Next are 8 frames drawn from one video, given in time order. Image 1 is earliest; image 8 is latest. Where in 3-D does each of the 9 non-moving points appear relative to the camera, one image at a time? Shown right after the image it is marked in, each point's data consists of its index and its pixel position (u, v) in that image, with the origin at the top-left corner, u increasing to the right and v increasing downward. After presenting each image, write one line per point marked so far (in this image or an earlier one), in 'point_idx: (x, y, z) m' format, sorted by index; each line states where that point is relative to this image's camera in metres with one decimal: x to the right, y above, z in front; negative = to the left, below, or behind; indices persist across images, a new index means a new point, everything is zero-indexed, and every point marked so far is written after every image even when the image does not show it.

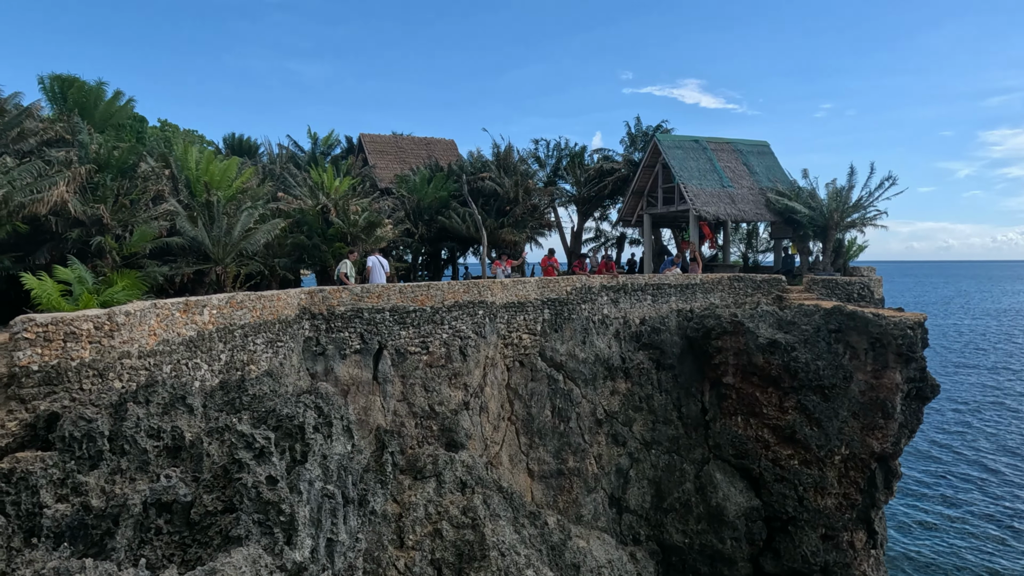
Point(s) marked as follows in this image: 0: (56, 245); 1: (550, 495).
0: (-7.2, +0.7, +11.6) m
1: (+0.8, -4.0, +14.4) m
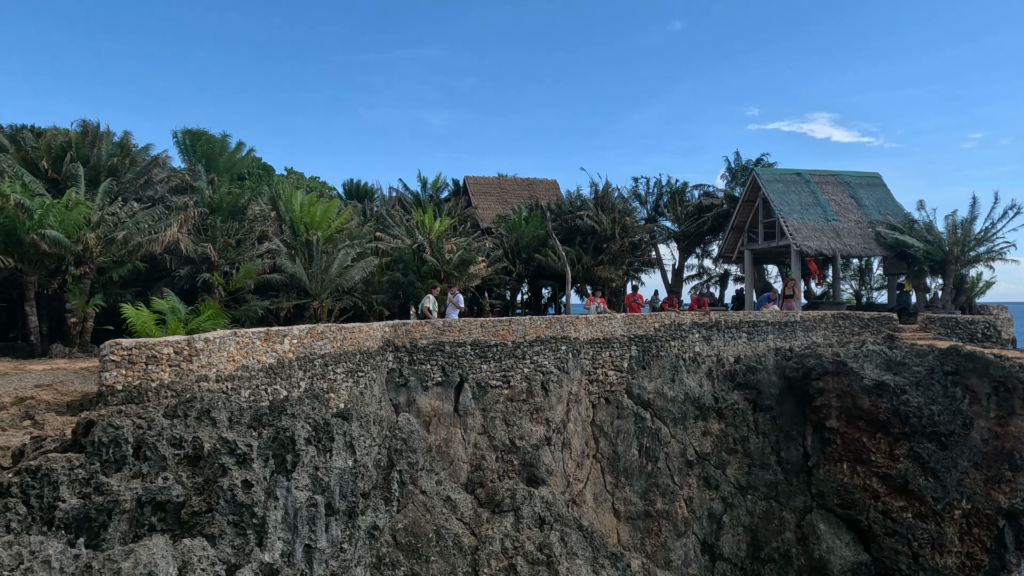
0: (-5.9, +0.1, +12.8) m
1: (+2.4, -4.7, +14.0) m
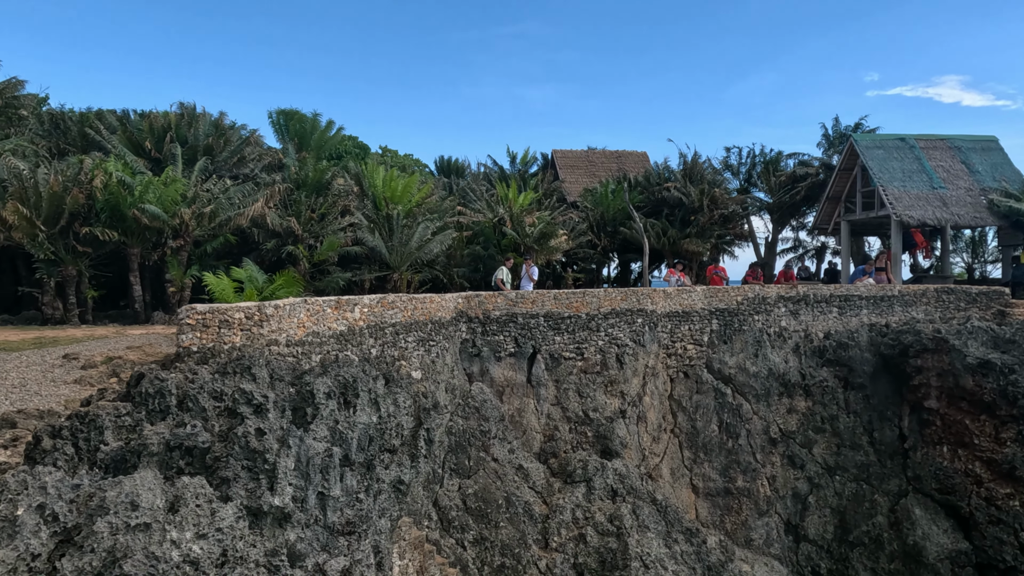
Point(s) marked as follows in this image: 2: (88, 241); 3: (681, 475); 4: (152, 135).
0: (-4.6, +0.6, +13.5) m
1: (+3.8, -4.1, +13.8) m
2: (-6.5, +0.7, +11.5) m
3: (+3.1, -3.4, +13.8) m
4: (-6.6, +2.8, +13.7) m
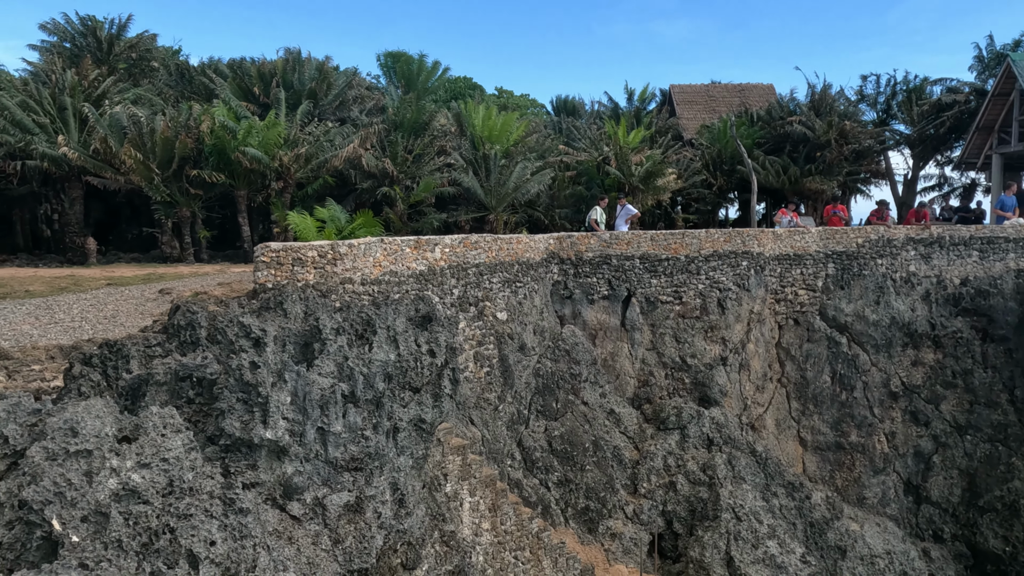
0: (-2.8, +1.7, +13.8) m
1: (+5.4, -3.1, +13.0) m
2: (-5.1, +1.7, +12.2) m
3: (+4.8, -2.4, +13.1) m
4: (-4.8, +3.9, +14.2) m
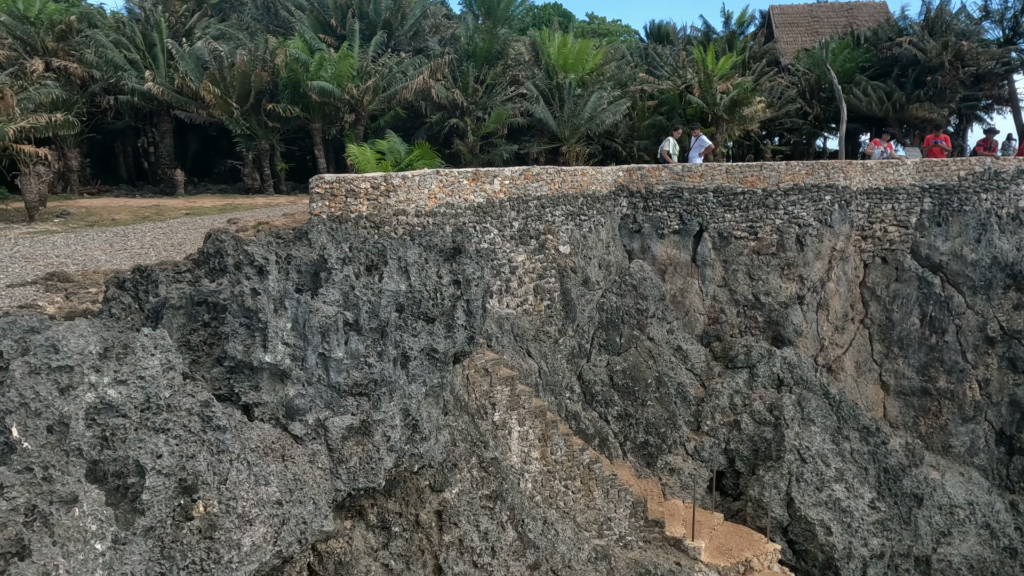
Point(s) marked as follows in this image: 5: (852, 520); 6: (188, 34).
0: (-1.5, +3.0, +13.8) m
1: (+6.5, -2.1, +12.4) m
2: (-3.9, +2.9, +12.5) m
3: (+5.9, -1.4, +12.5) m
4: (-3.3, +5.3, +14.3) m
5: (+4.7, -3.2, +10.3) m
6: (-6.0, +4.7, +13.9) m
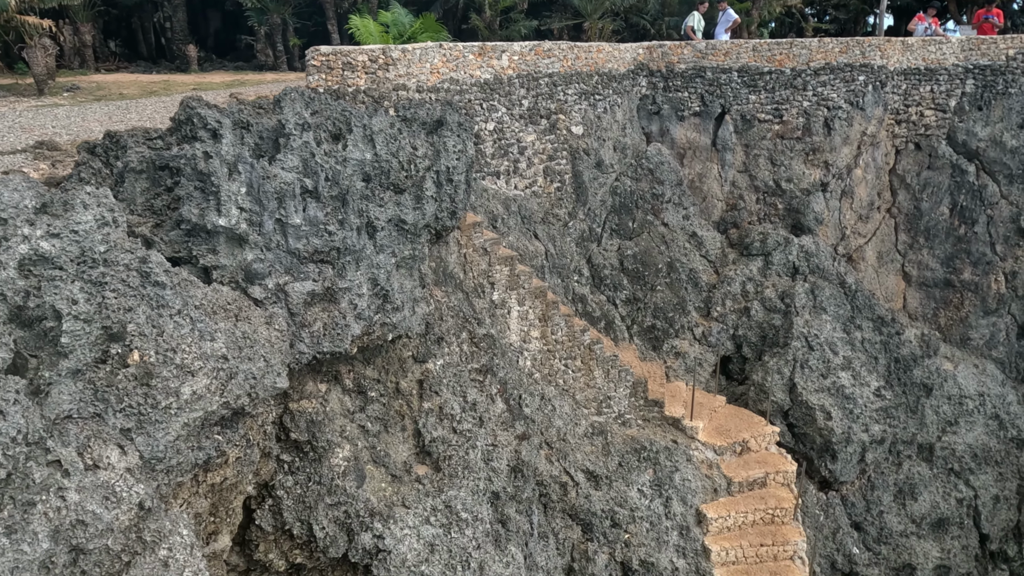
0: (-1.1, +5.1, +13.3) m
1: (+6.8, -0.3, +12.2) m
2: (-3.6, +4.8, +12.1) m
3: (+6.1, +0.5, +12.2) m
4: (-2.9, +7.5, +13.5) m
5: (+4.7, -1.6, +10.4) m
6: (-5.6, +6.9, +13.3) m
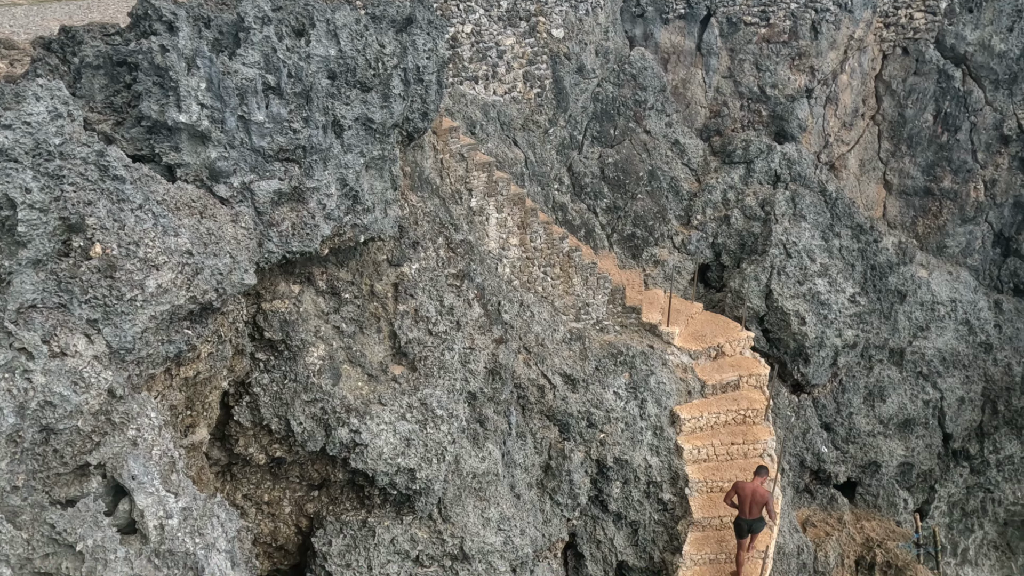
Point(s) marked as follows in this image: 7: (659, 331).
0: (-1.5, +6.6, +12.7) m
1: (+6.5, +1.2, +12.3) m
2: (-3.9, +6.2, +11.5) m
3: (+5.8, +1.9, +12.2) m
4: (-3.3, +9.0, +12.6) m
5: (+4.5, -0.3, +10.6) m
6: (-5.9, +8.4, +12.4) m
7: (+1.8, -0.5, +9.4) m
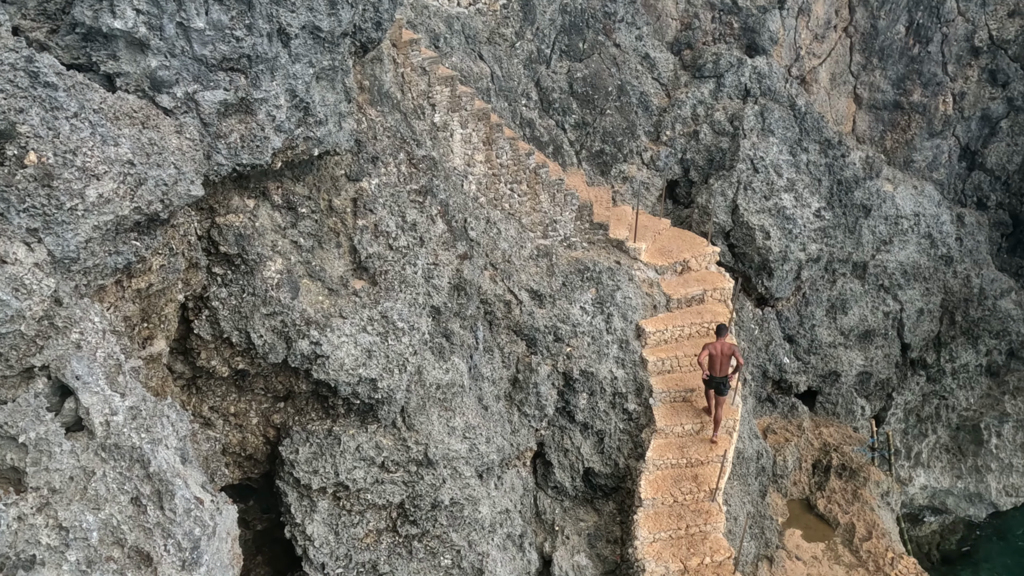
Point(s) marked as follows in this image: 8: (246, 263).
0: (-2.0, +7.9, +11.9) m
1: (+6.0, +2.6, +12.3) m
2: (-4.5, +7.4, +10.7) m
3: (+5.3, +3.3, +12.1) m
4: (-3.9, +10.3, +11.6) m
5: (+4.0, +0.9, +10.8) m
6: (-6.5, +9.6, +11.4) m
7: (+1.4, +0.5, +9.5) m
8: (-2.0, +0.2, +5.7) m
